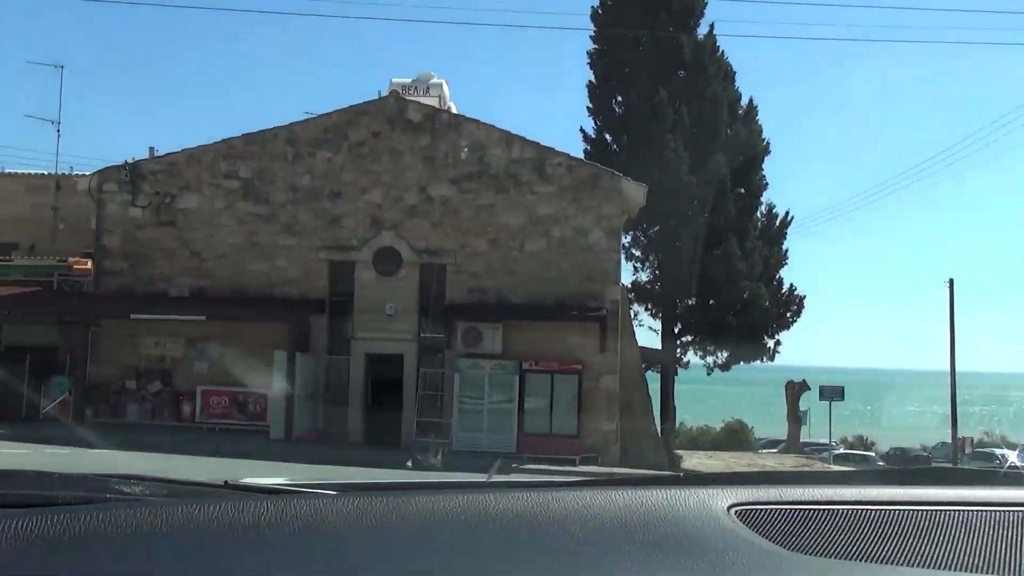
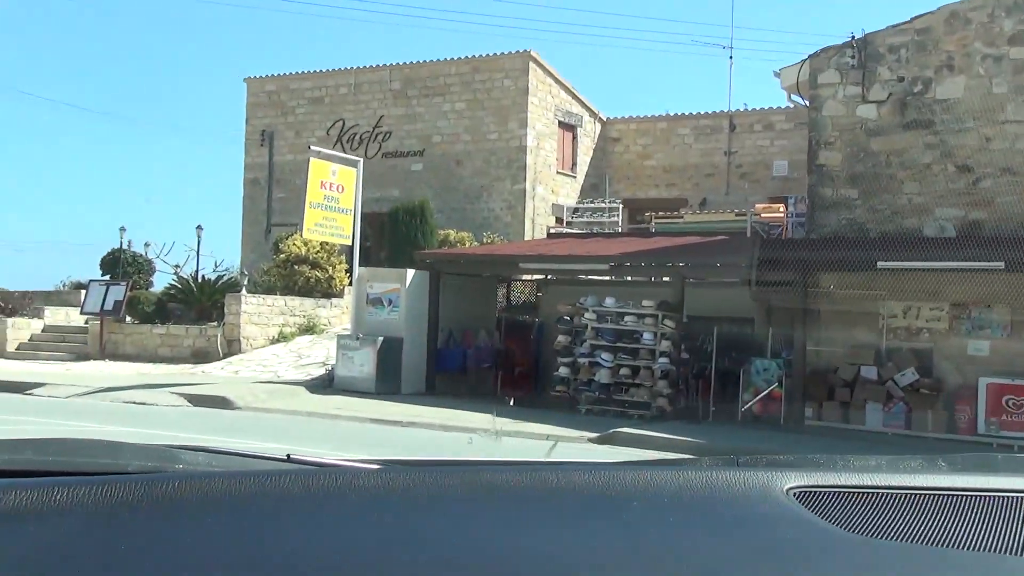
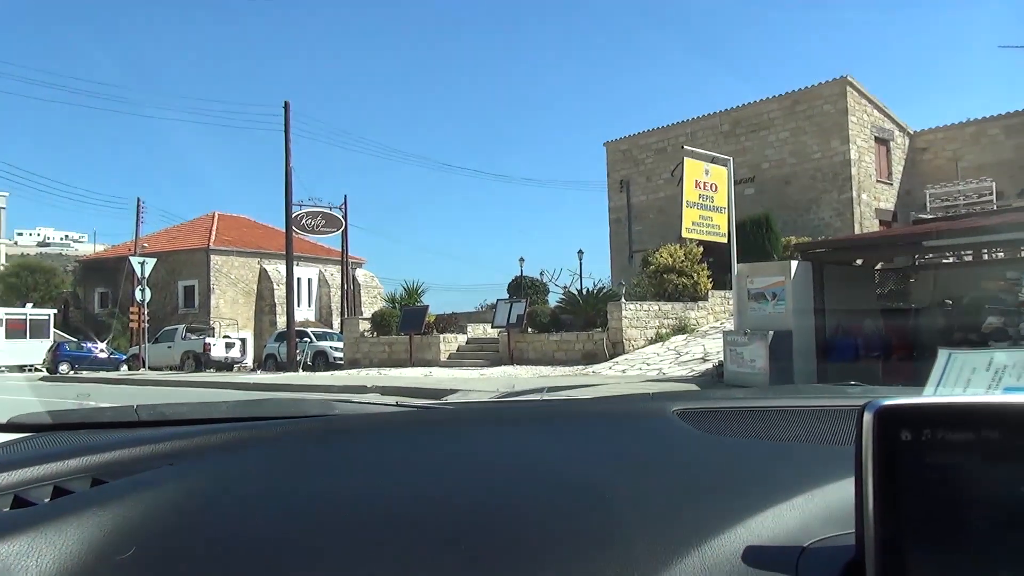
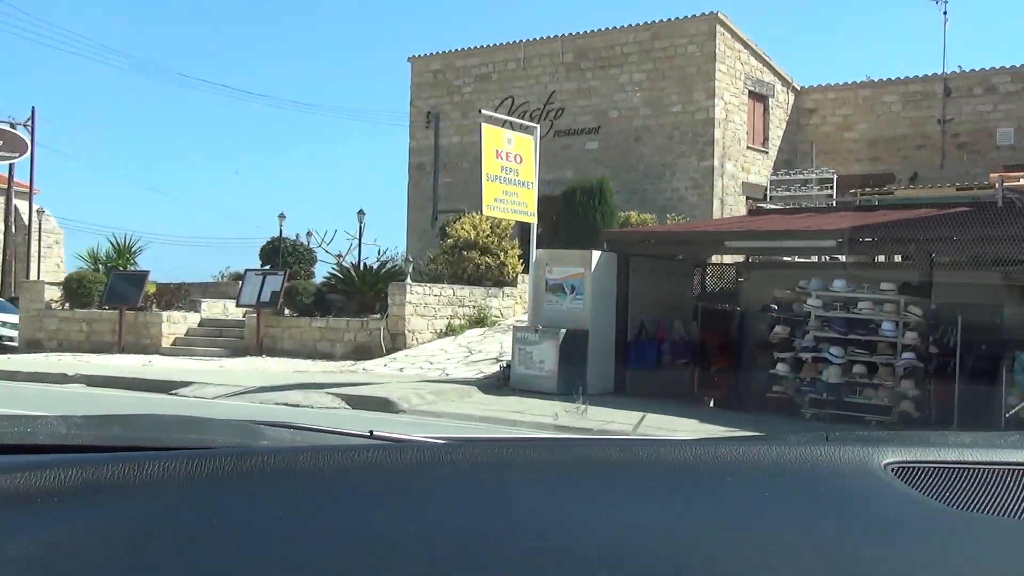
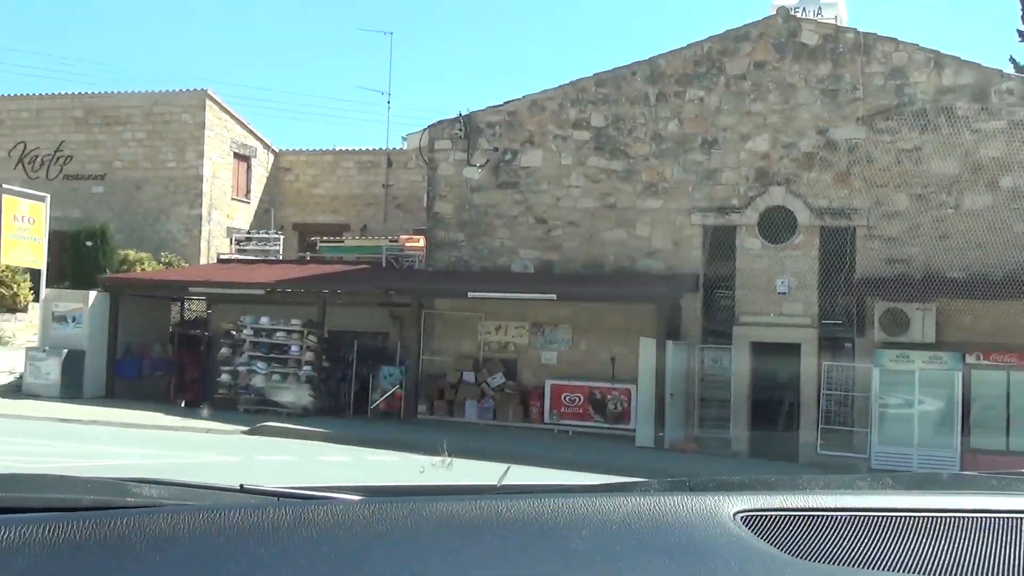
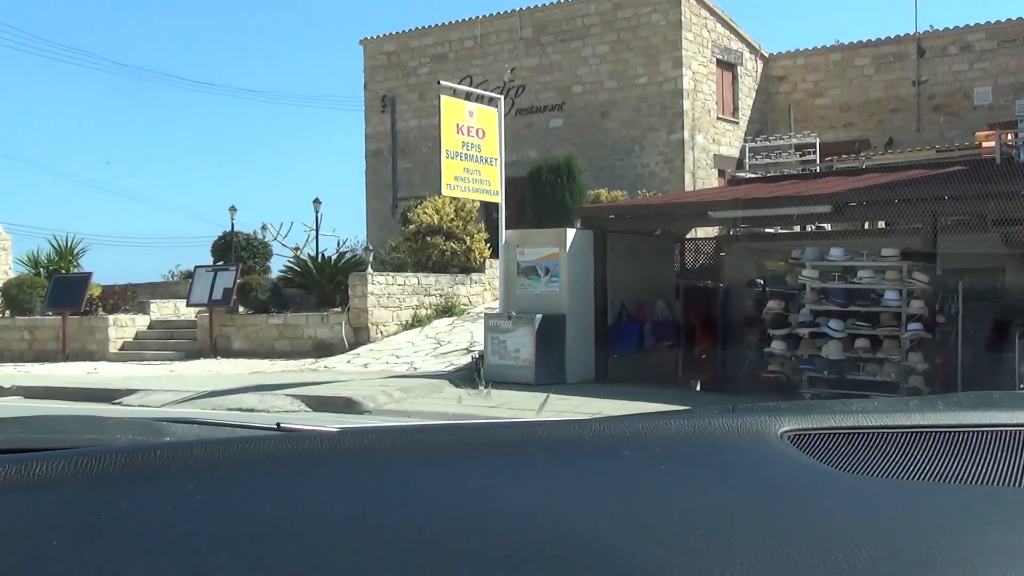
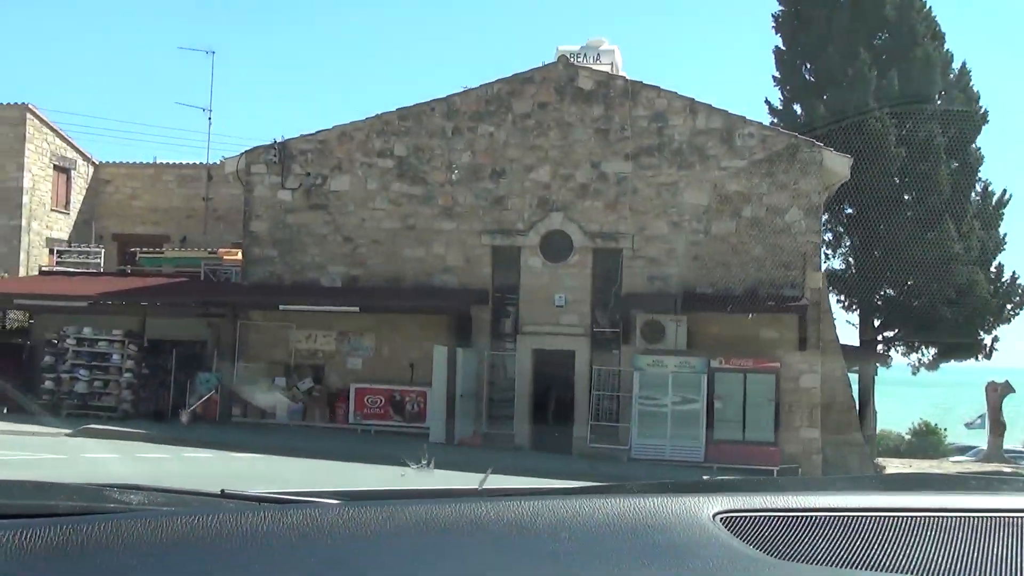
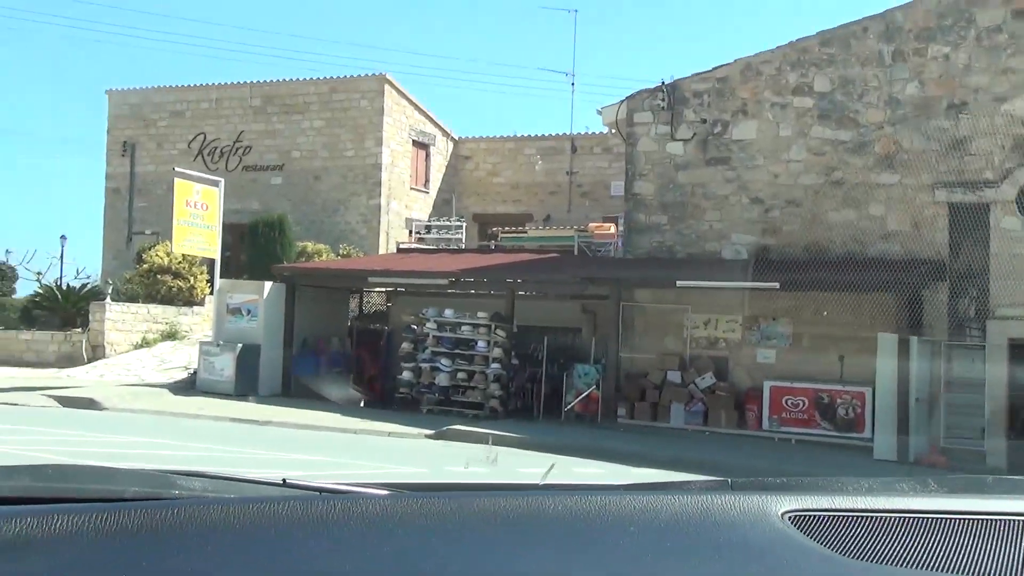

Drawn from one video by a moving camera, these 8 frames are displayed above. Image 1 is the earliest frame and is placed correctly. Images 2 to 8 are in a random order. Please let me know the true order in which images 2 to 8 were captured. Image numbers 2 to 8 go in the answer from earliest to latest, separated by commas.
7, 5, 8, 2, 4, 6, 3
